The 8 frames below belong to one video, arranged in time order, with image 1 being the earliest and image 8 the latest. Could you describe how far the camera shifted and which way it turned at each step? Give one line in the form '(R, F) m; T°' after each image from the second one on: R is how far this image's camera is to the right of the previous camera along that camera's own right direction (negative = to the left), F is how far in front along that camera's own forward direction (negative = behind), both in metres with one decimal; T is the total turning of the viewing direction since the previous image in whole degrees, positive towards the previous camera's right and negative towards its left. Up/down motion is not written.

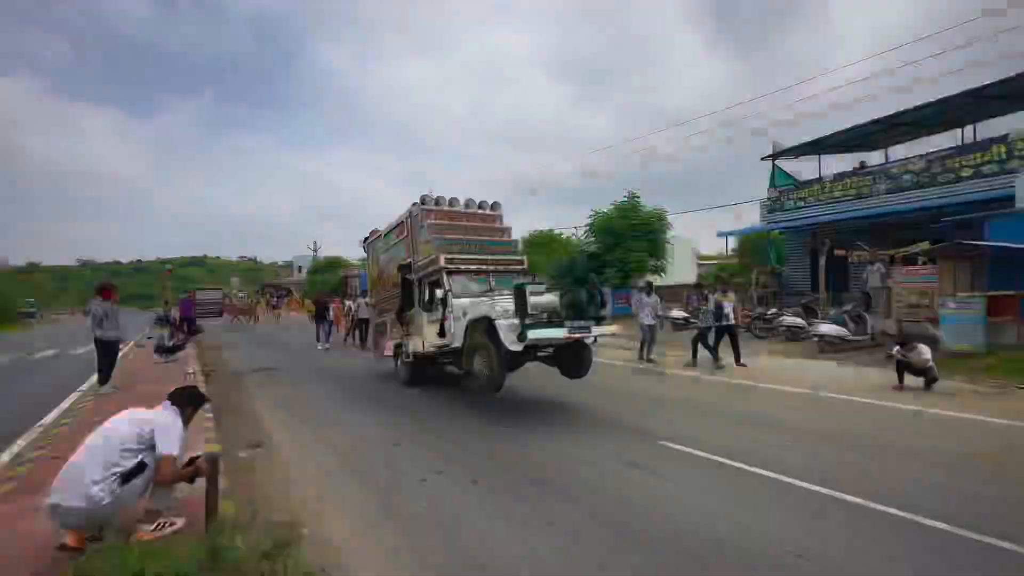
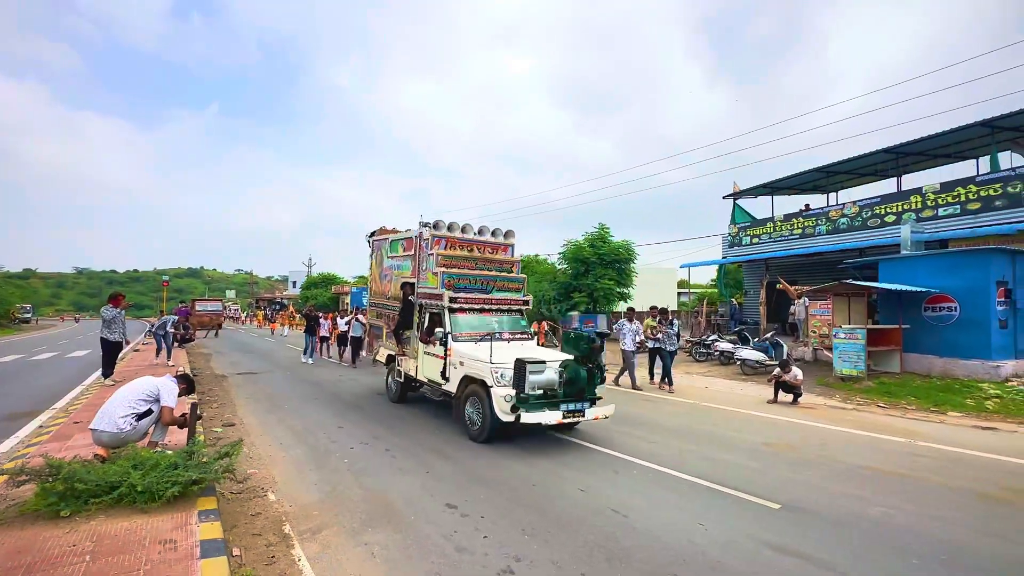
(+1.4, -1.8) m; -1°
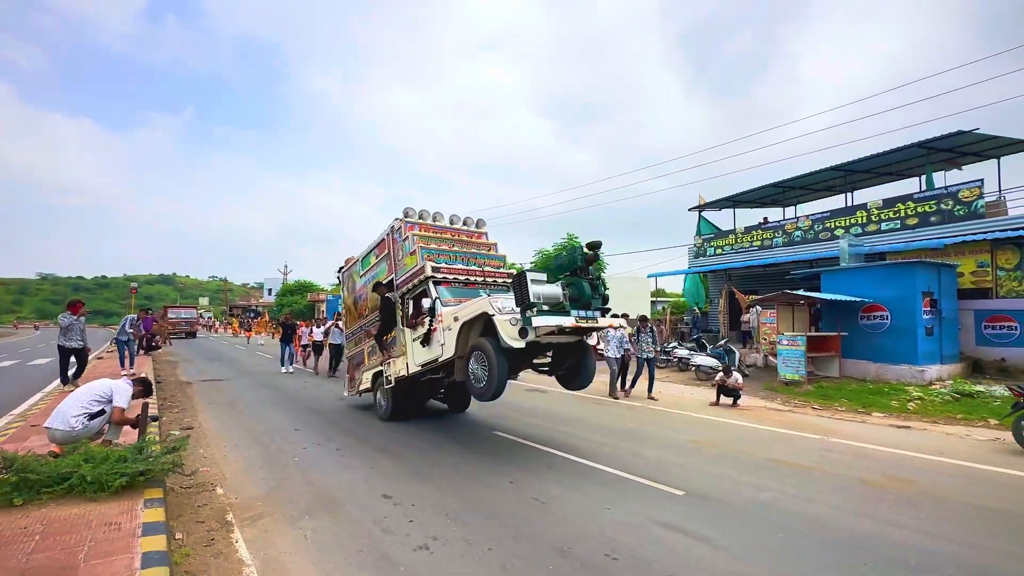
(+0.5, -0.5) m; +2°
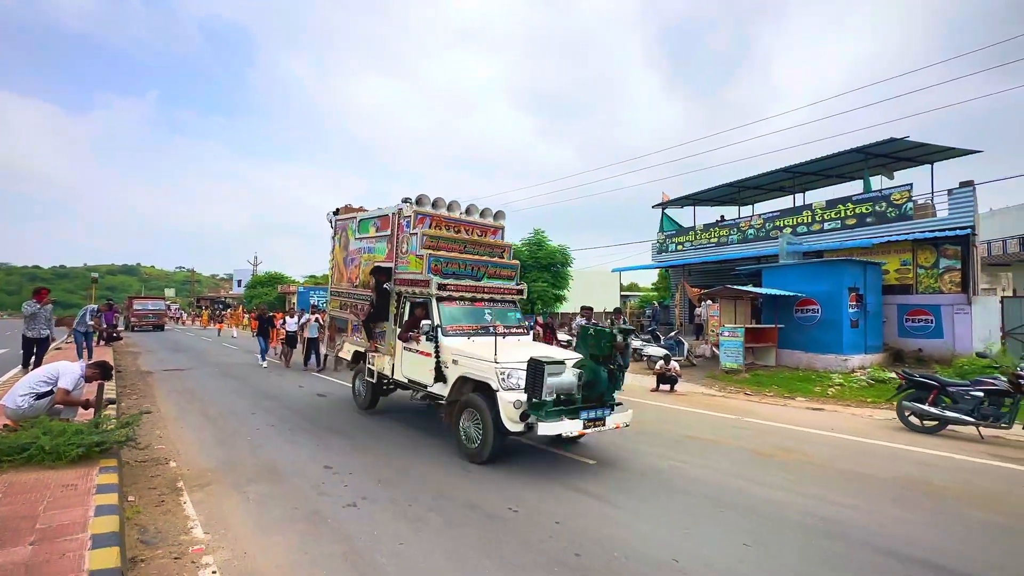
(+0.5, -0.6) m; +3°
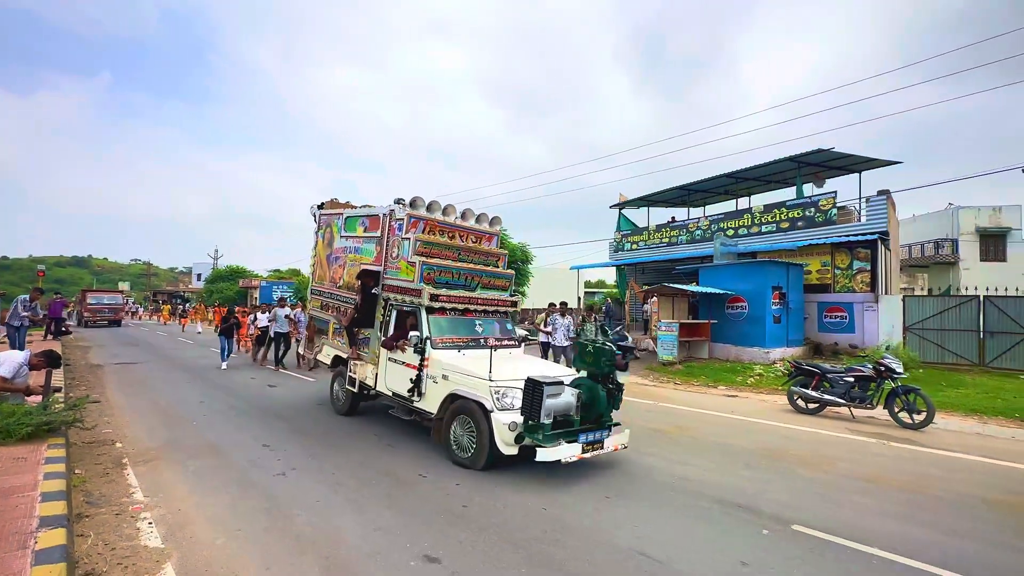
(+0.6, -0.7) m; +3°
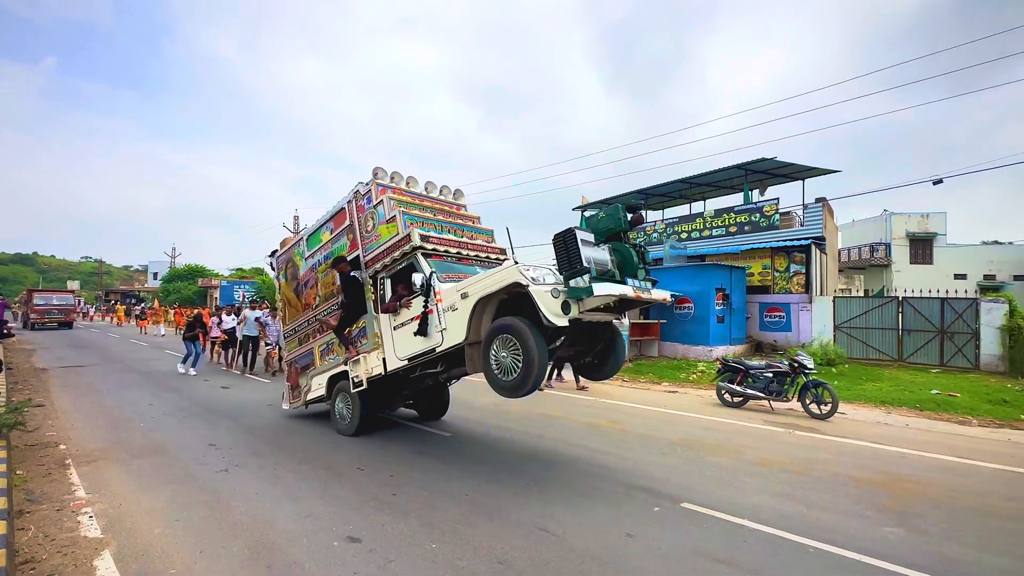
(+0.5, -0.5) m; +3°
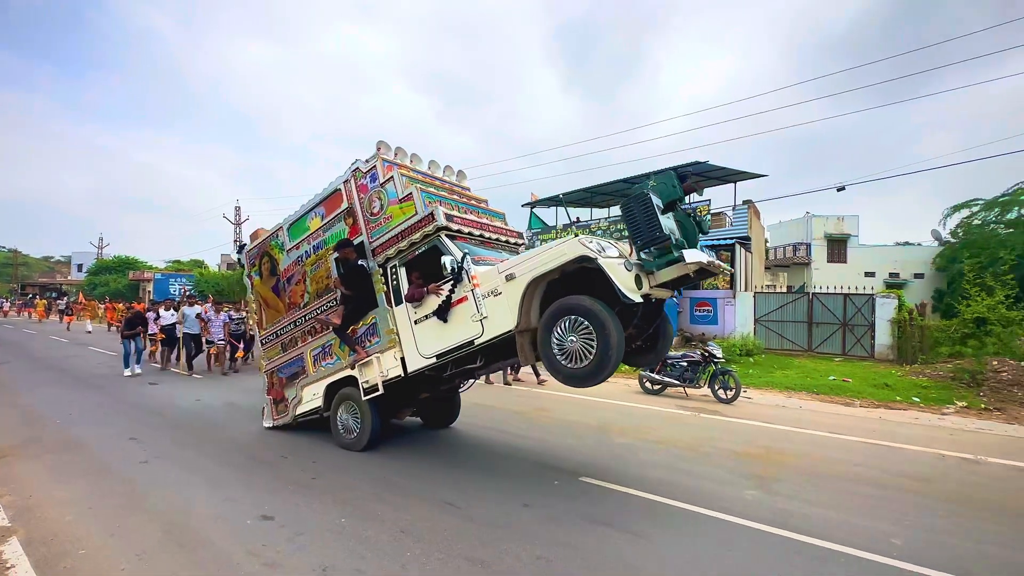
(+0.4, -0.4) m; +5°
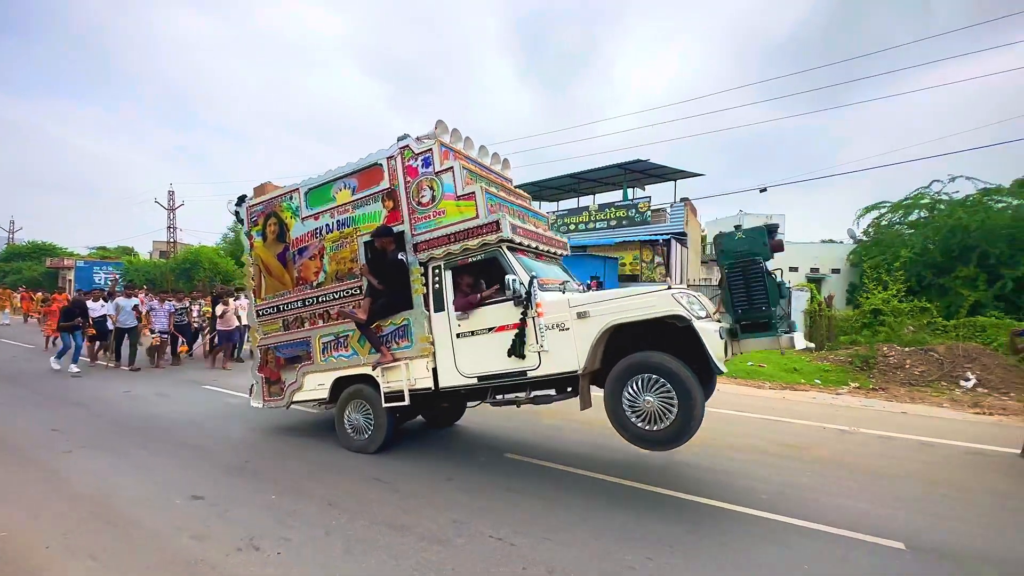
(+0.3, -0.4) m; +6°
